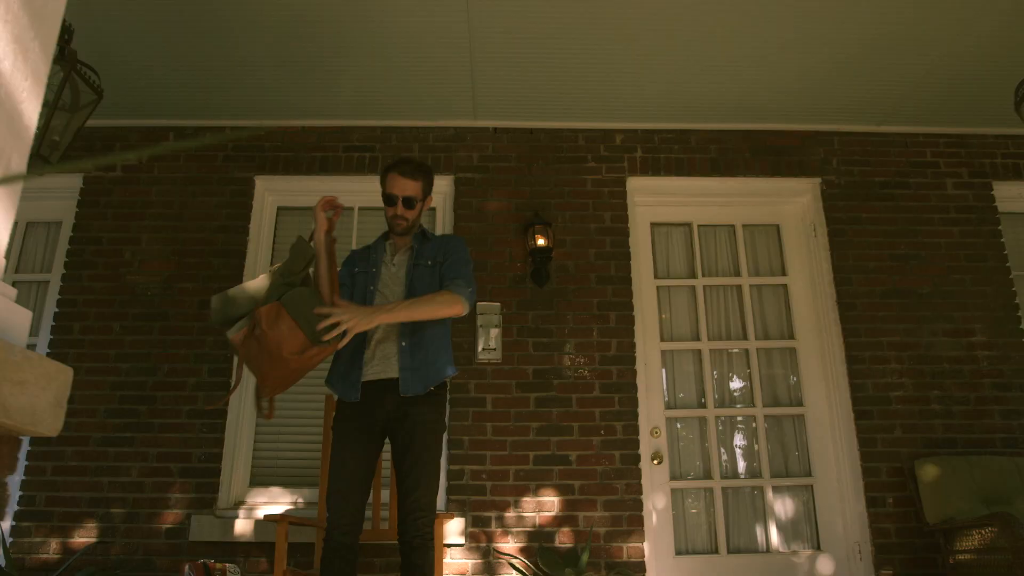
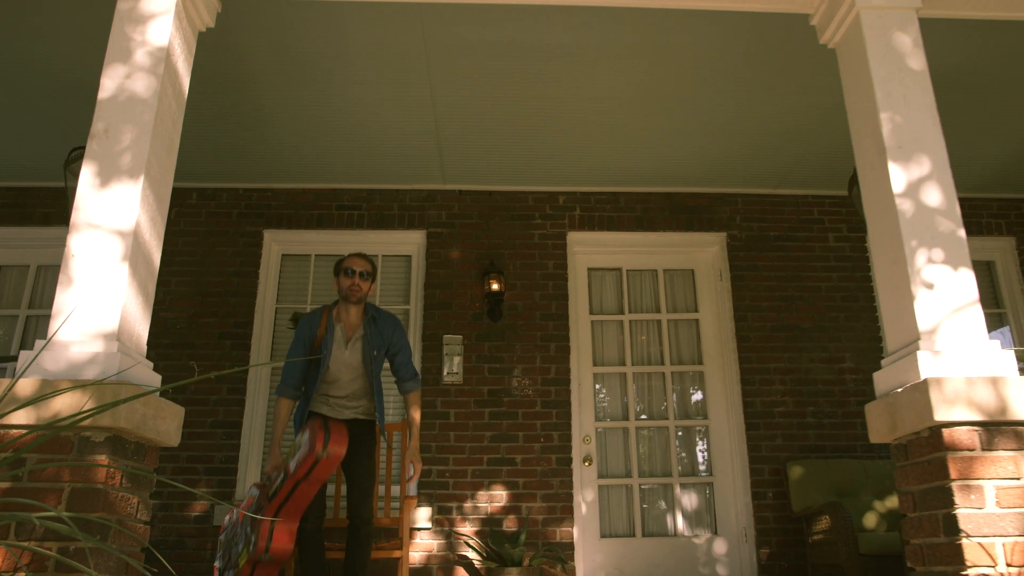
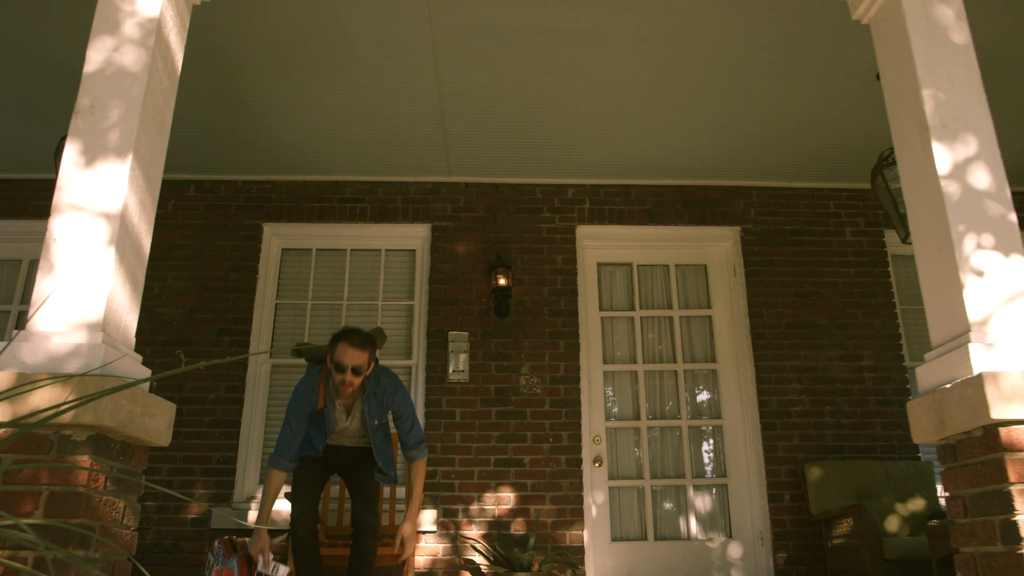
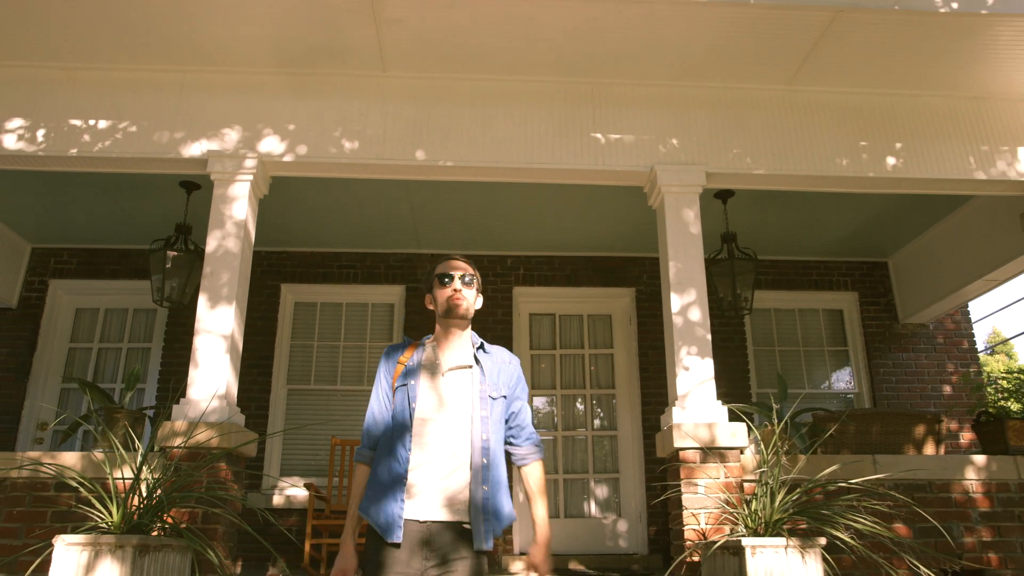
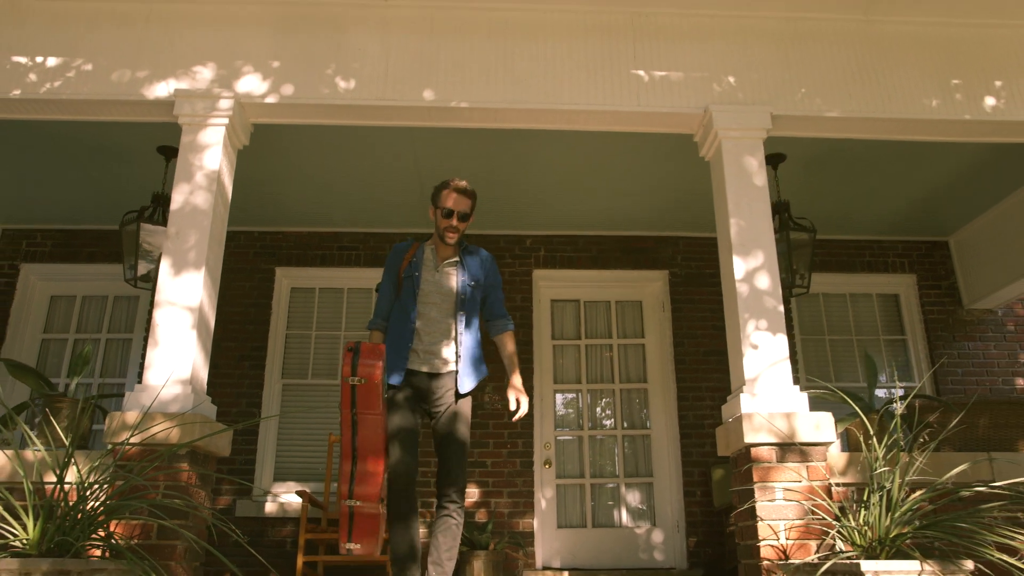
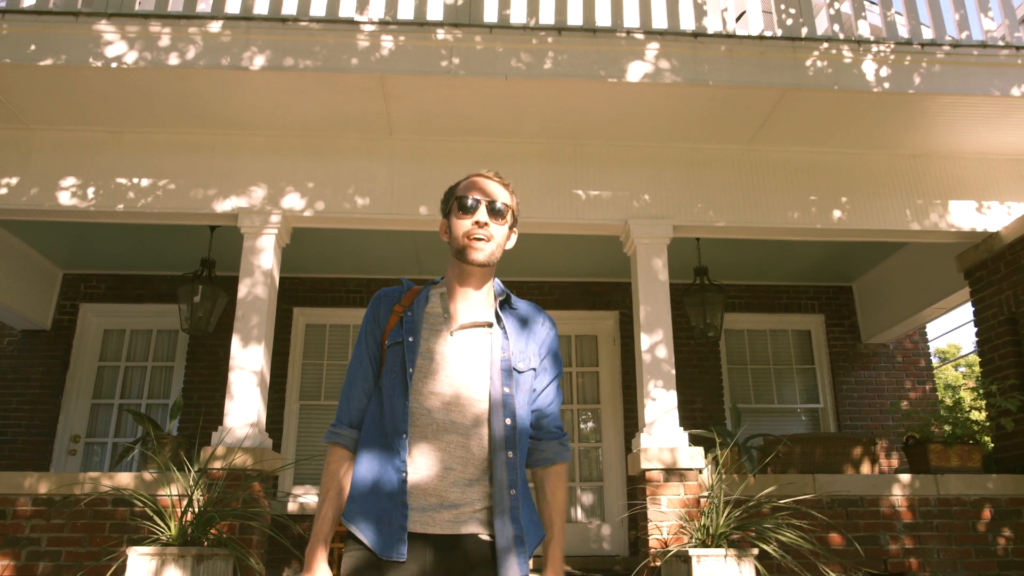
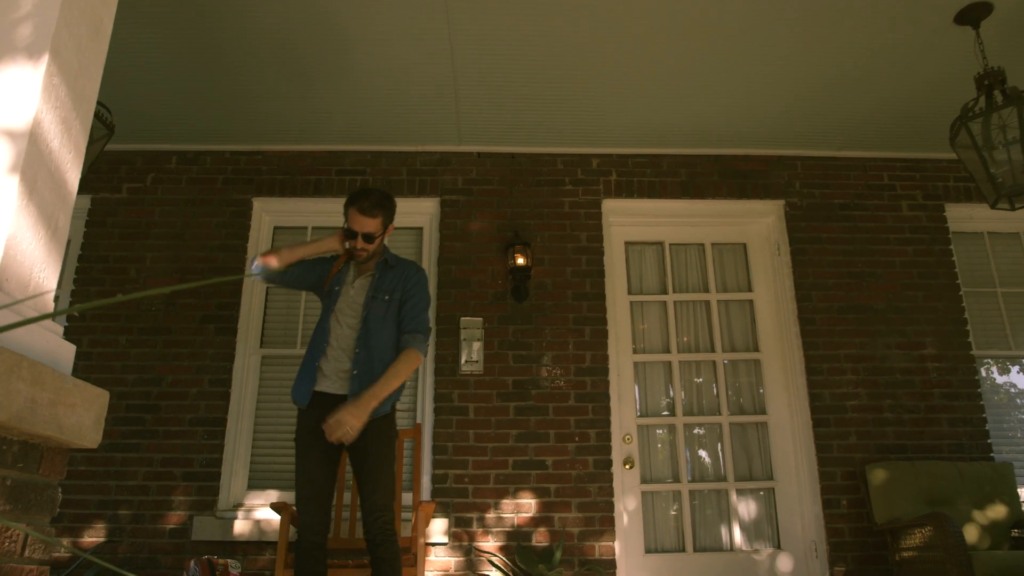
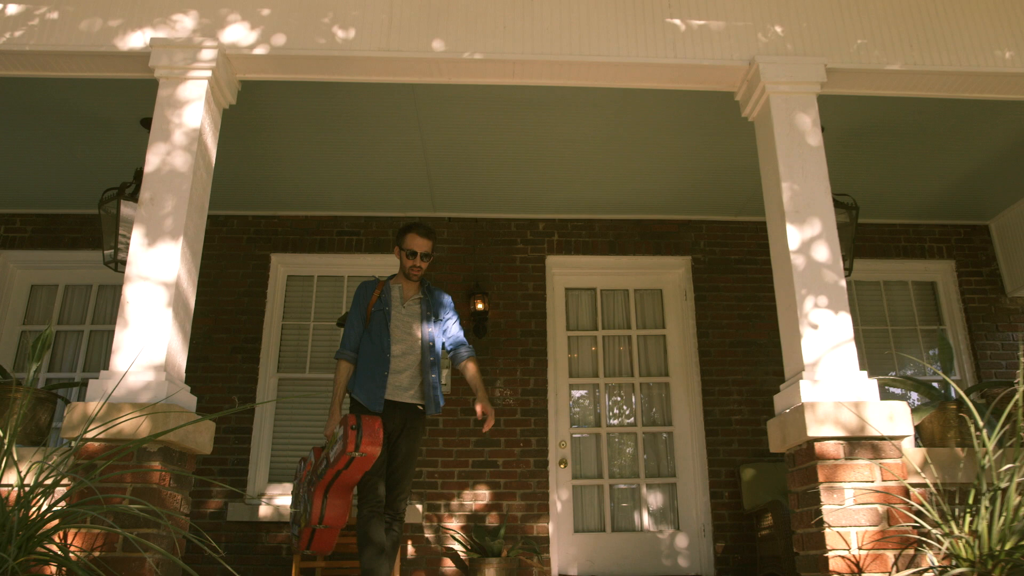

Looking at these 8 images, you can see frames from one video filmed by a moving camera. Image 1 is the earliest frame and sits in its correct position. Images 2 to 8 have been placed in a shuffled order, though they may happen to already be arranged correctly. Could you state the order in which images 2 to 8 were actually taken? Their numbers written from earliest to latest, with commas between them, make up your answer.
7, 3, 2, 8, 5, 4, 6
